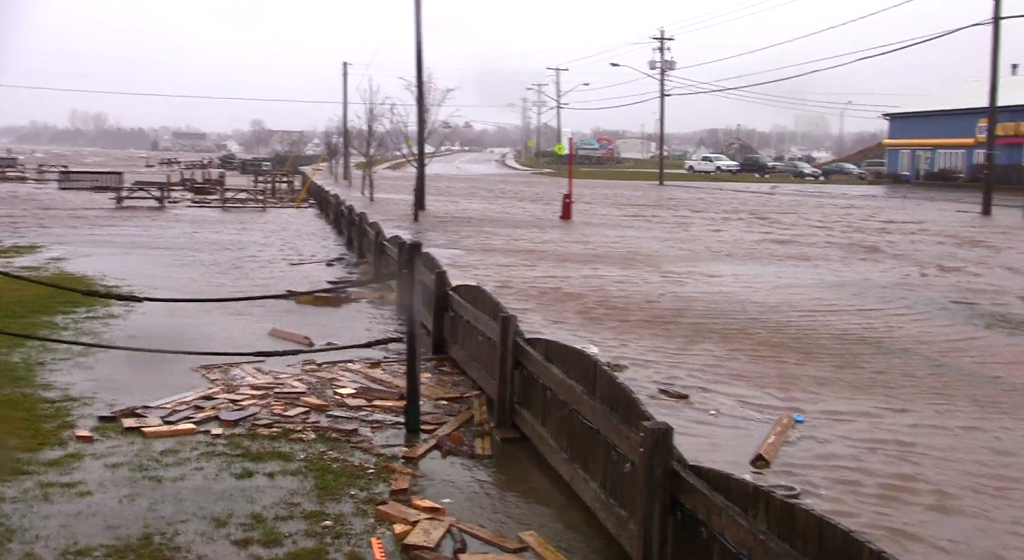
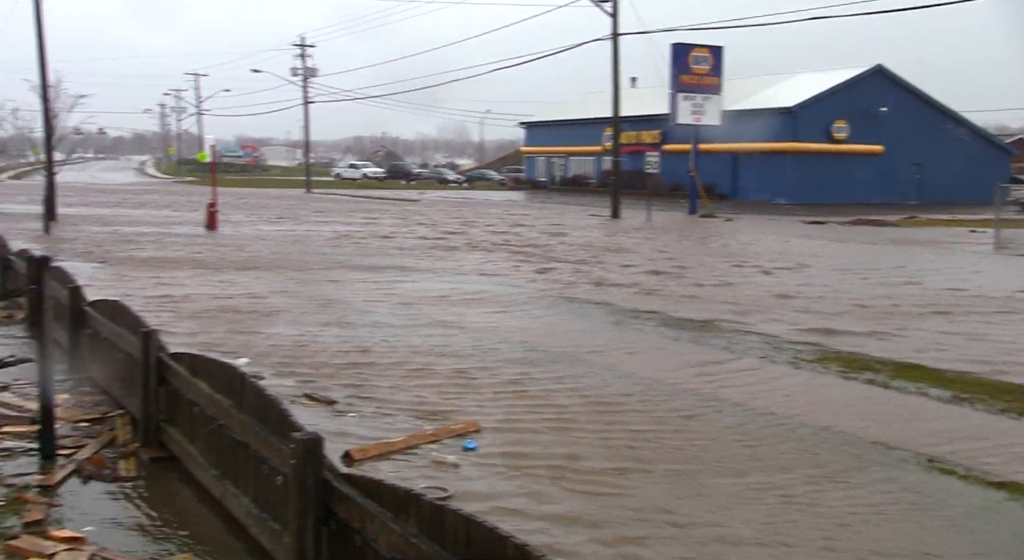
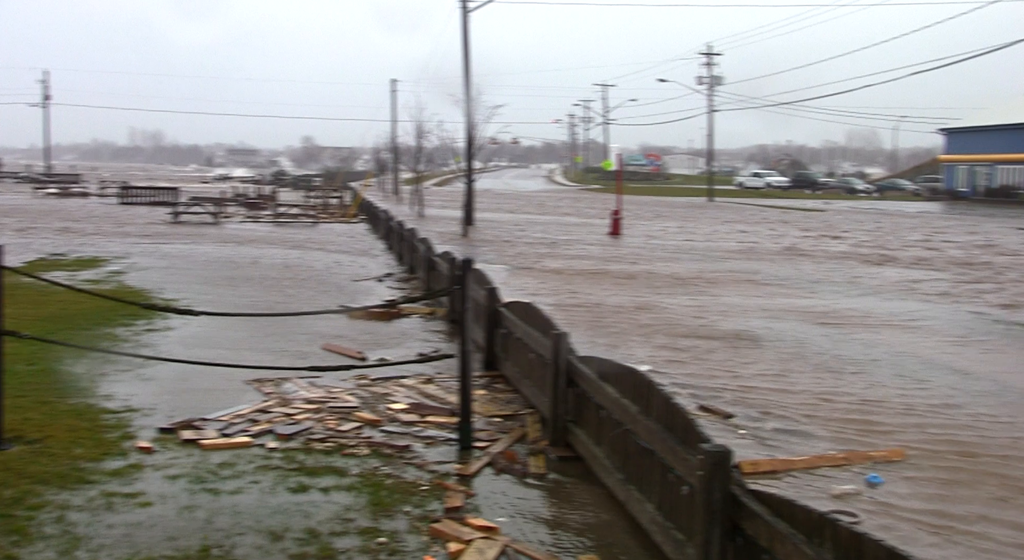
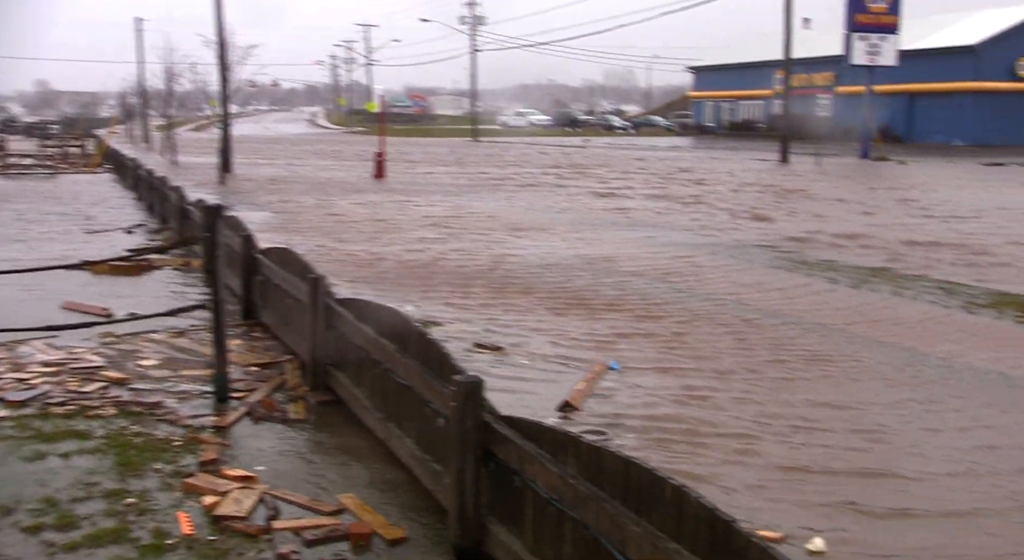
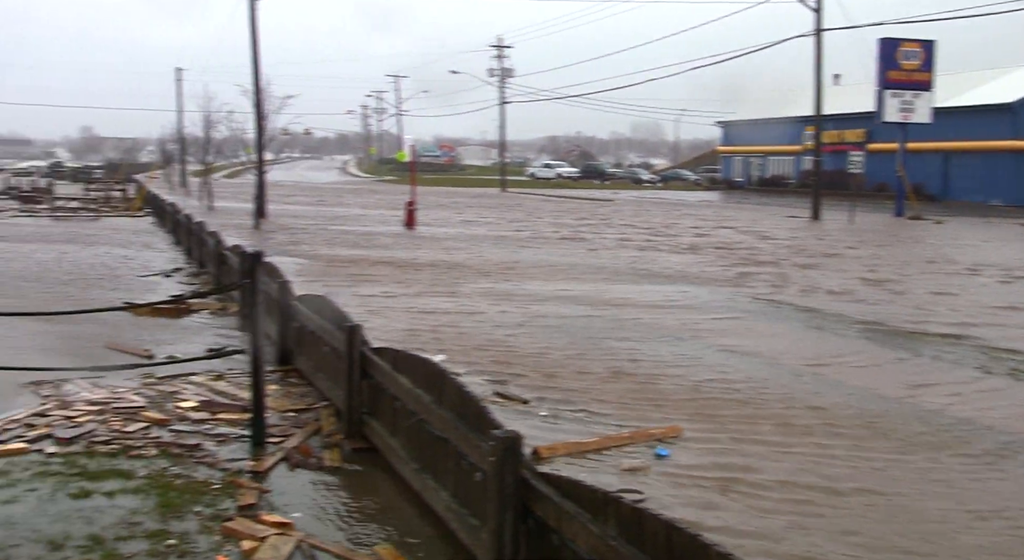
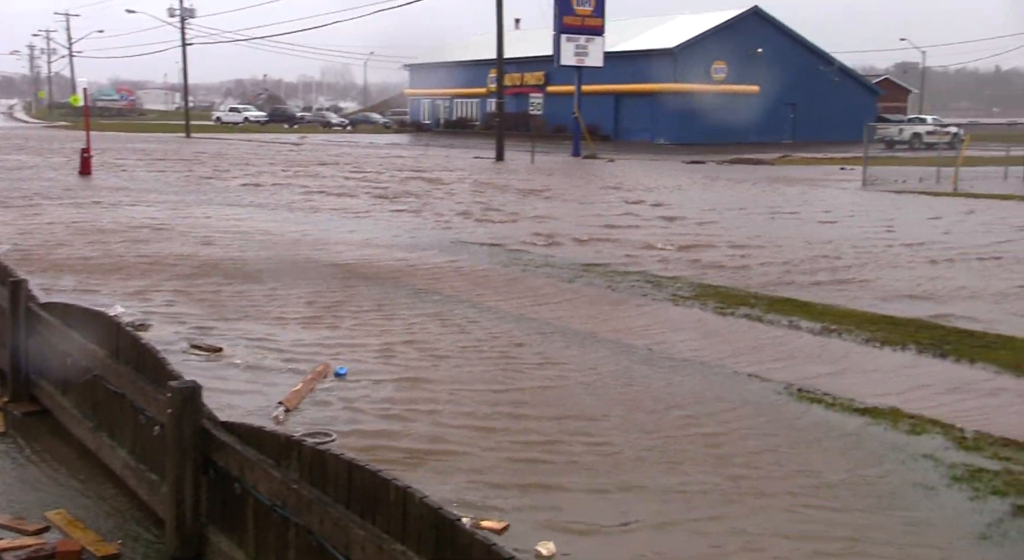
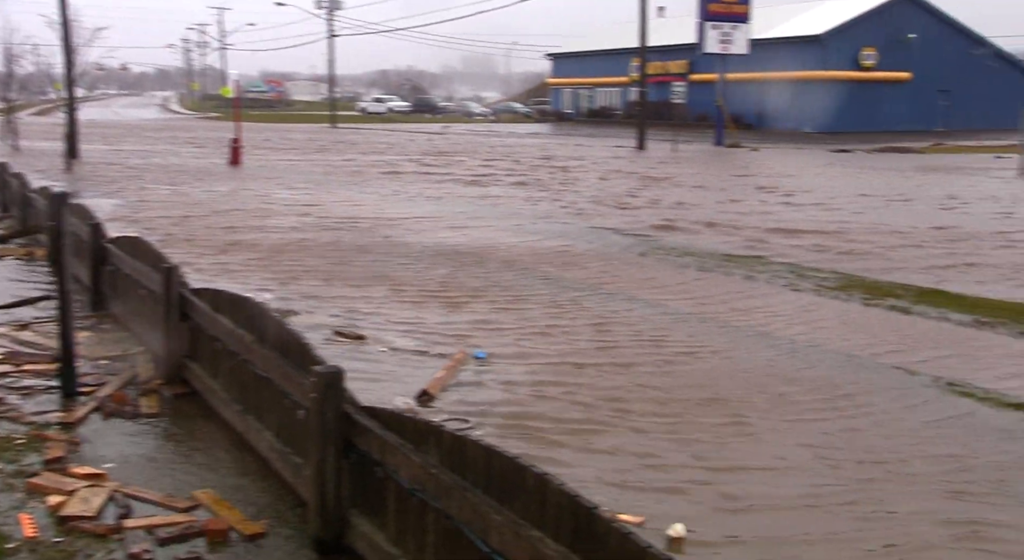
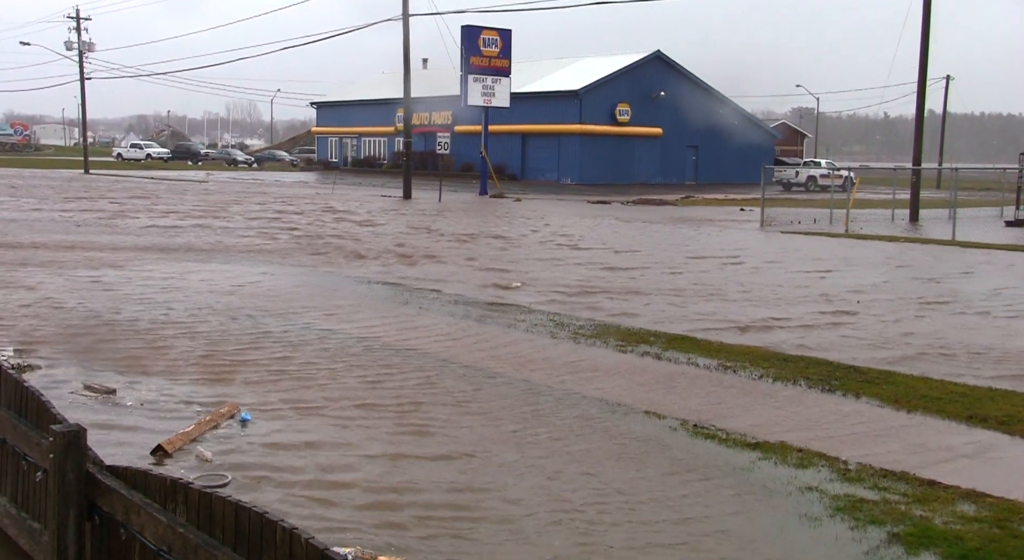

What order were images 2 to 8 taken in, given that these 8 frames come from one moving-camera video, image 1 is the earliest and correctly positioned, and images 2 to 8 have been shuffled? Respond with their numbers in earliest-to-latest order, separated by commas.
4, 7, 6, 8, 2, 5, 3
